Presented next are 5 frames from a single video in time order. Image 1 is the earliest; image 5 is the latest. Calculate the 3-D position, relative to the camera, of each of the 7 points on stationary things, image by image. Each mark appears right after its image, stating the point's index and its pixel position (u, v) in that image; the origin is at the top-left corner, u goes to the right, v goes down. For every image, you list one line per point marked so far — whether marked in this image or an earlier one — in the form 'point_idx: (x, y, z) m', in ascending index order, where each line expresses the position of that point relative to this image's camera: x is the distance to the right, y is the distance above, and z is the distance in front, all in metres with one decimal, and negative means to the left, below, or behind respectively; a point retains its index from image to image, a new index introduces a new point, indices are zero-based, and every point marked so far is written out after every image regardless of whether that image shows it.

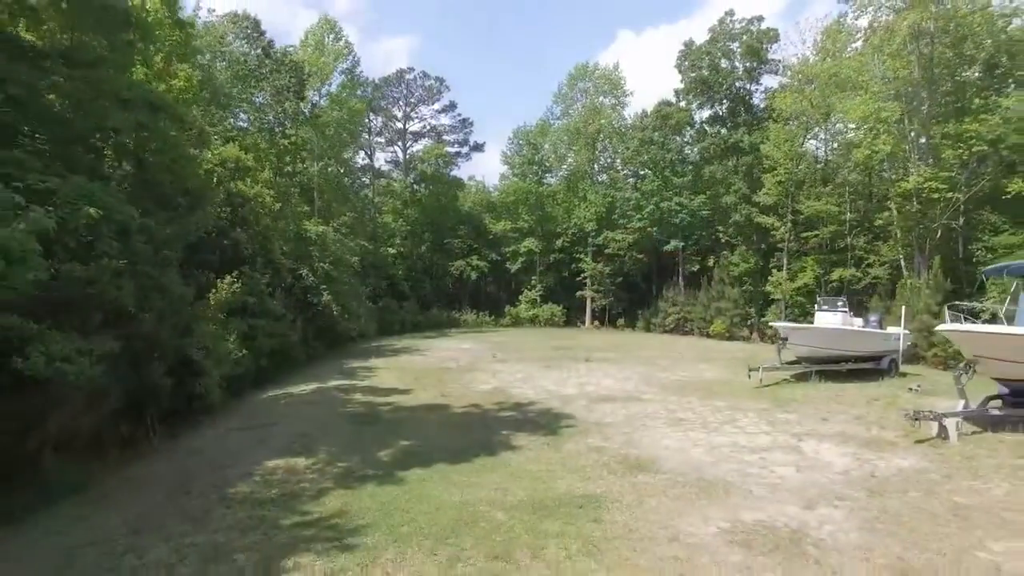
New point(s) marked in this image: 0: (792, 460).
0: (+3.2, -1.9, +7.2) m
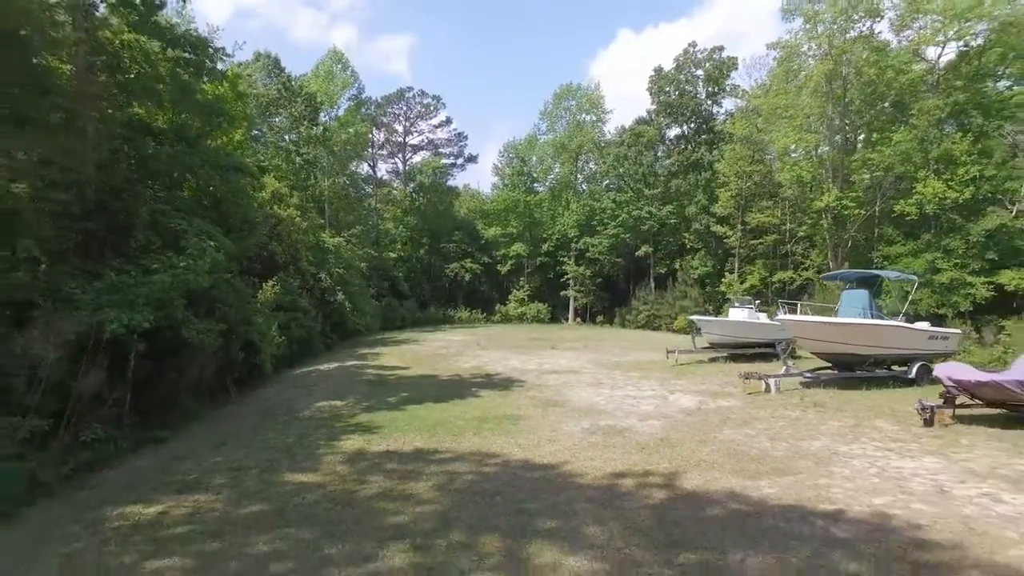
0: (+2.5, -2.0, +11.2) m
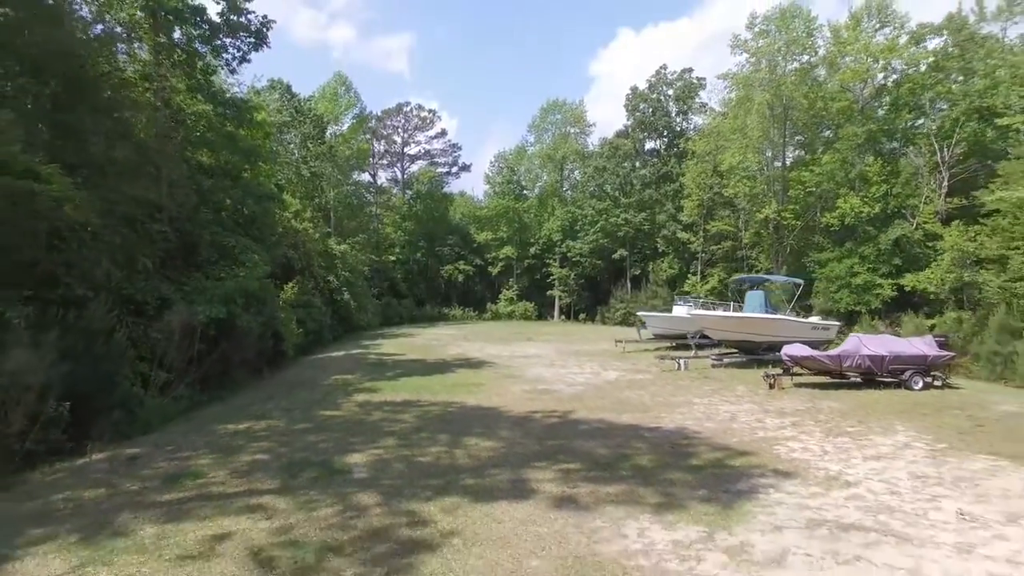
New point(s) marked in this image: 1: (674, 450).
0: (+1.8, -2.0, +14.9) m
1: (+2.0, -1.9, +7.7) m
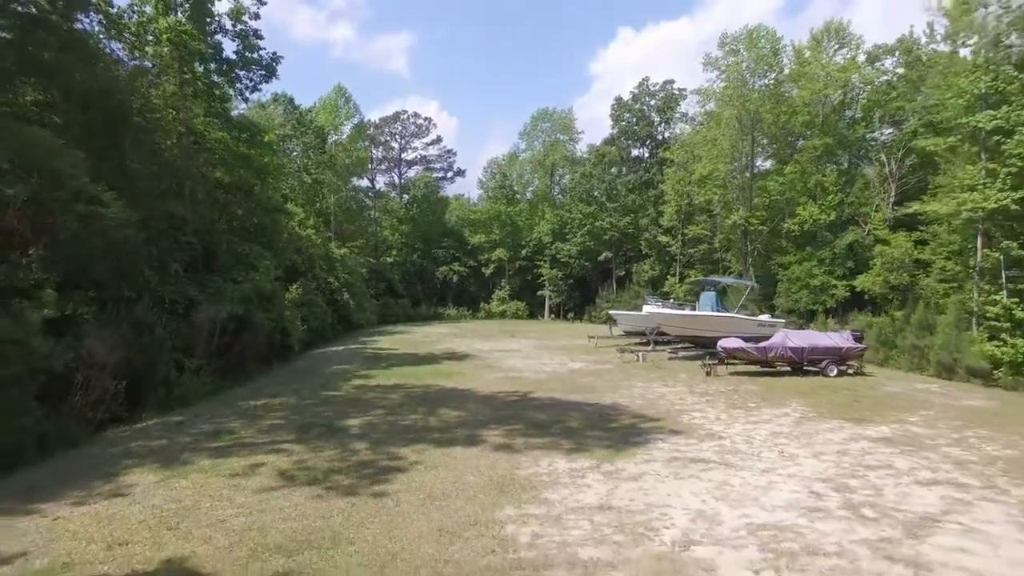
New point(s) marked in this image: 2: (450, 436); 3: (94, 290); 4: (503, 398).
0: (+1.2, -2.1, +17.0) m
1: (+1.4, -2.0, +9.8) m
2: (-0.8, -2.0, +8.5) m
3: (-7.1, 0.0, +10.8) m
4: (-0.2, -2.0, +11.6) m
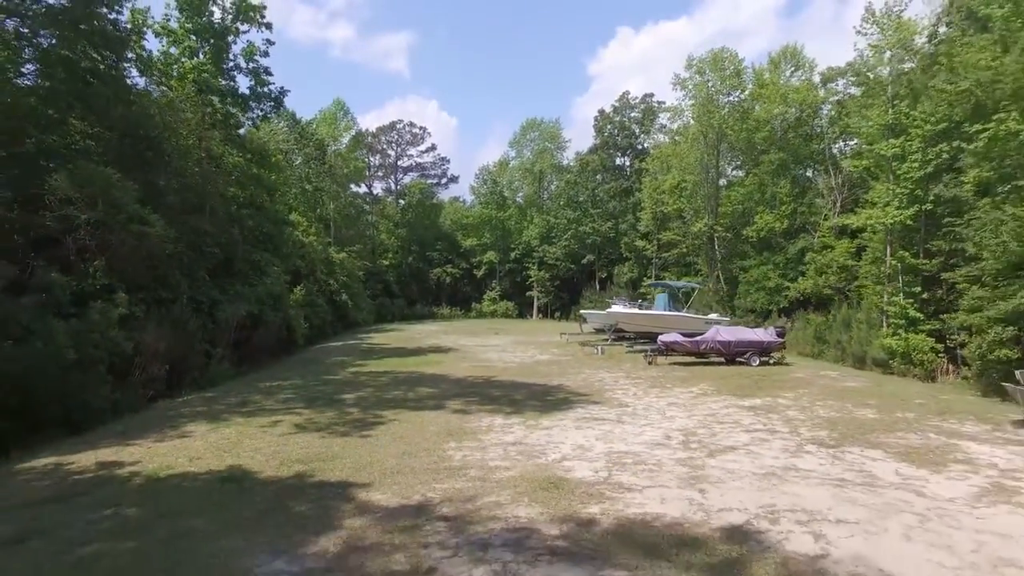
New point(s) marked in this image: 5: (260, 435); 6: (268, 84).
0: (+0.5, -2.1, +19.7) m
1: (+0.6, -2.1, +12.5) m
2: (-1.6, -2.1, +11.1) m
3: (-7.8, -0.1, +13.4) m
4: (-0.9, -2.1, +14.3) m
5: (-3.4, -2.0, +8.6) m
6: (-7.7, +6.4, +19.9) m
